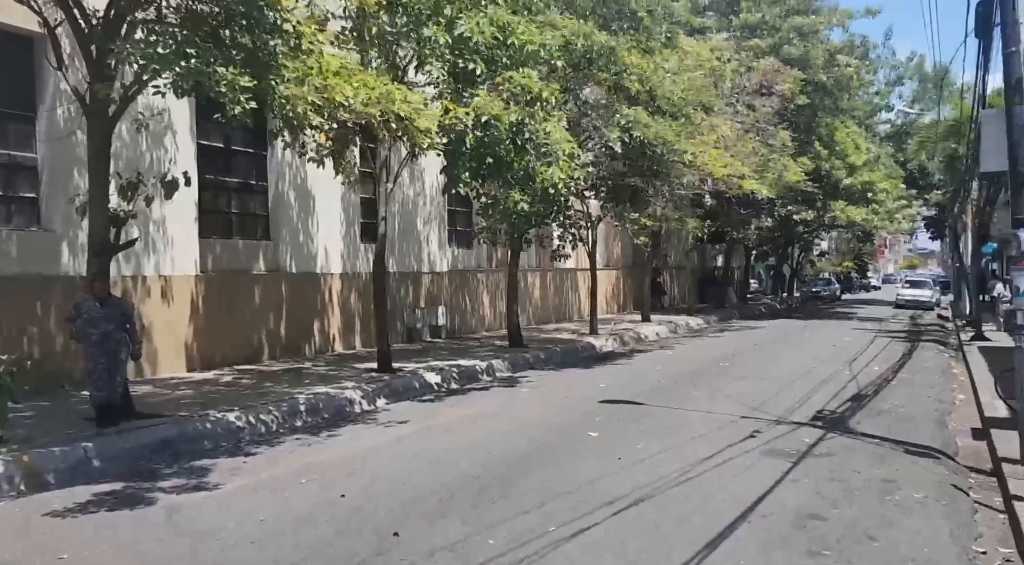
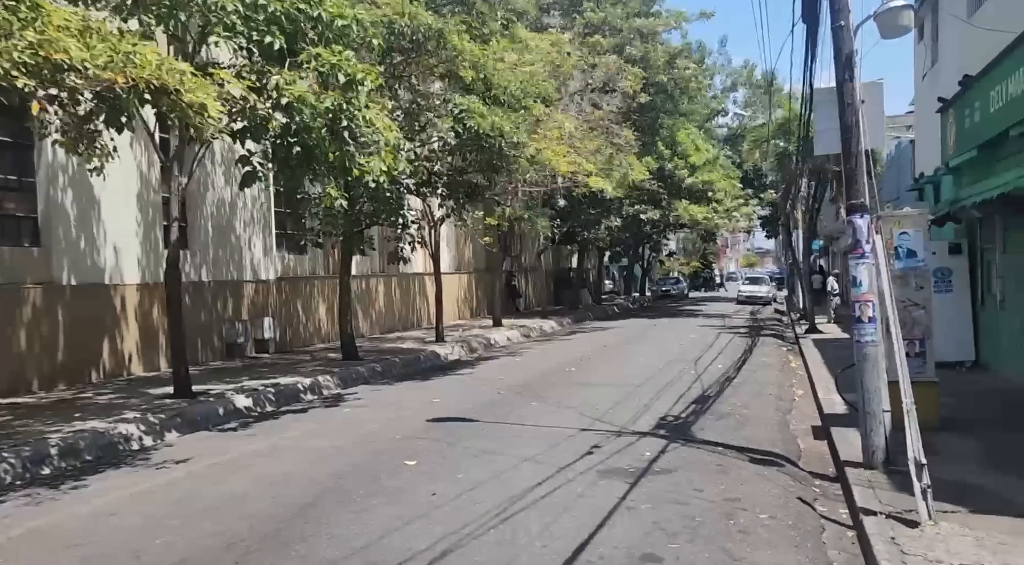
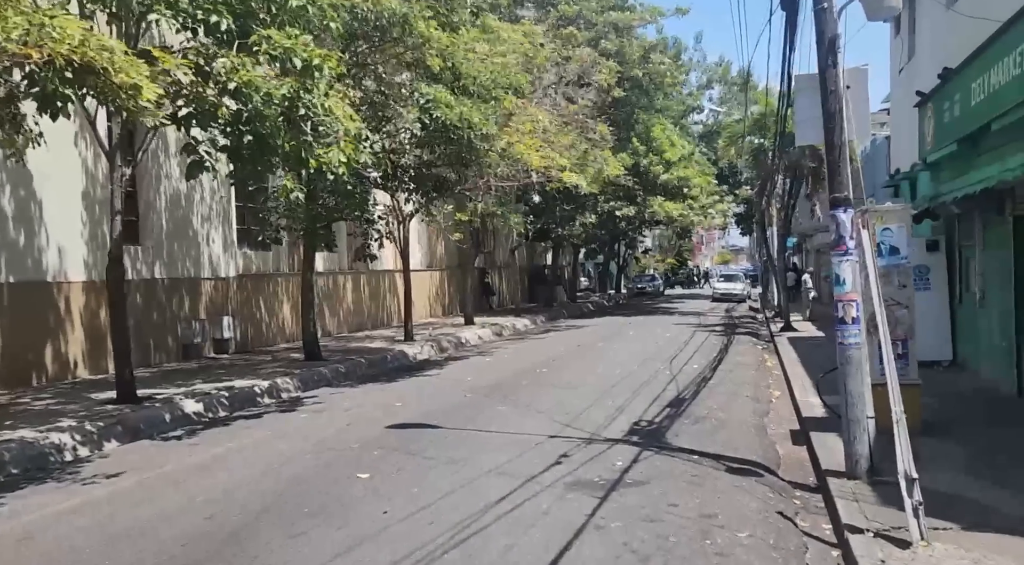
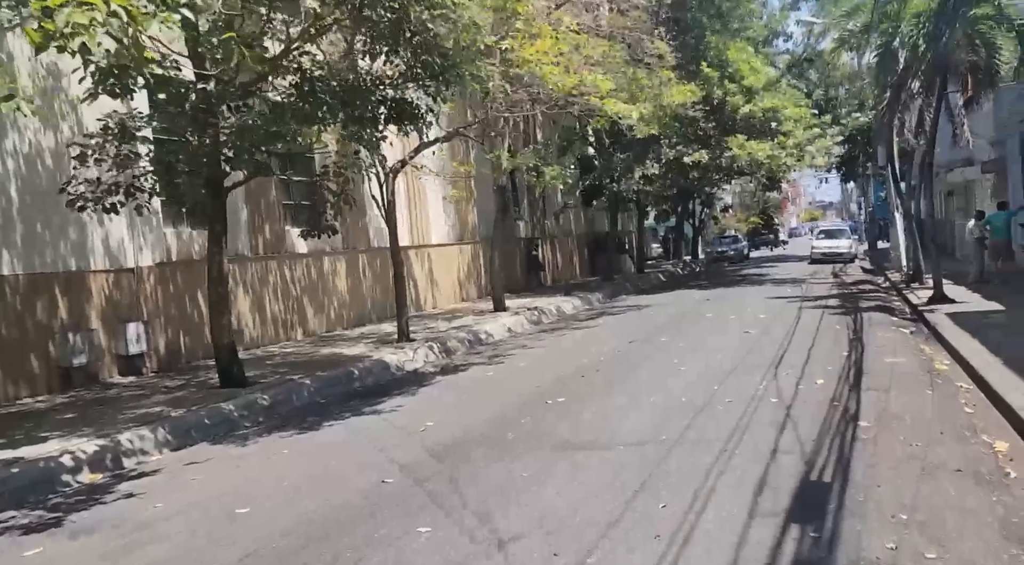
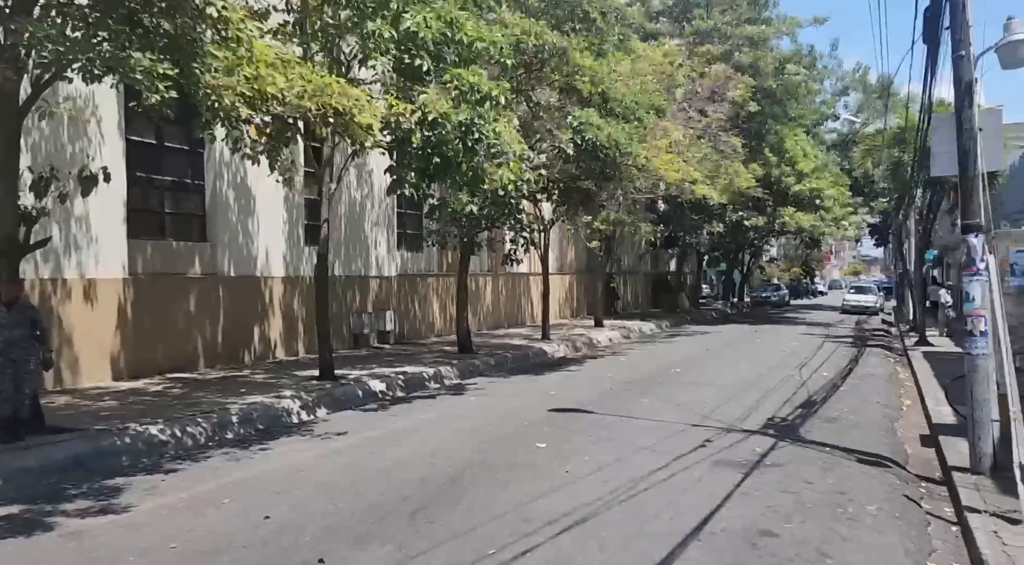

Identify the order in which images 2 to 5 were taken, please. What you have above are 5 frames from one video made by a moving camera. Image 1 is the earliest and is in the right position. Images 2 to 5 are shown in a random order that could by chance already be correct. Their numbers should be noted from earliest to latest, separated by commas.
5, 2, 3, 4
